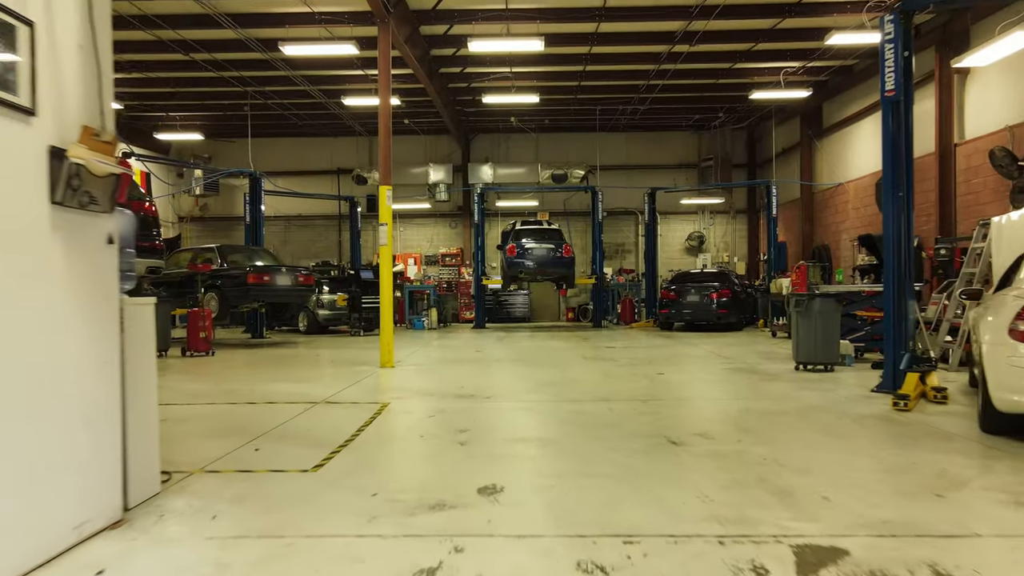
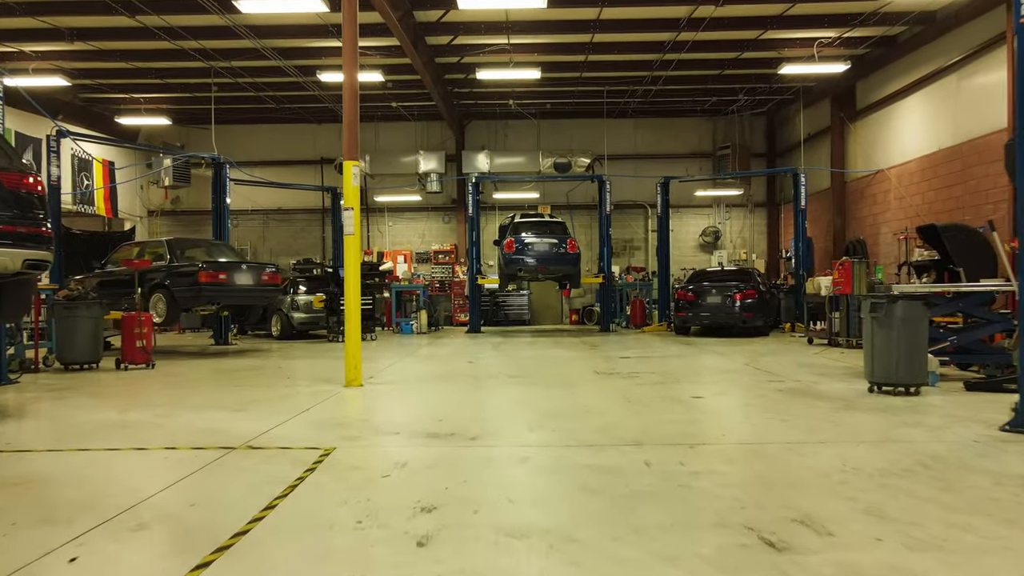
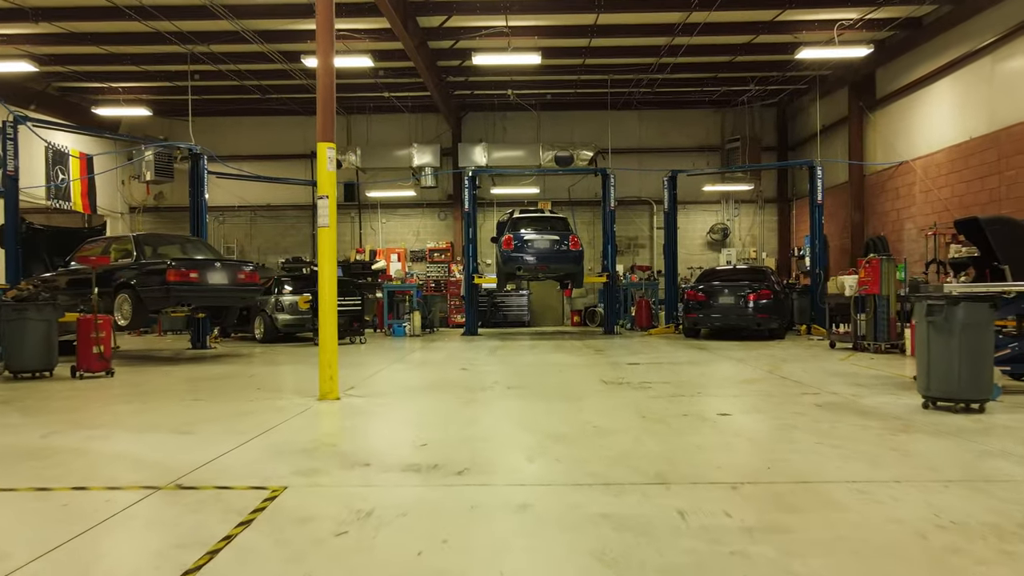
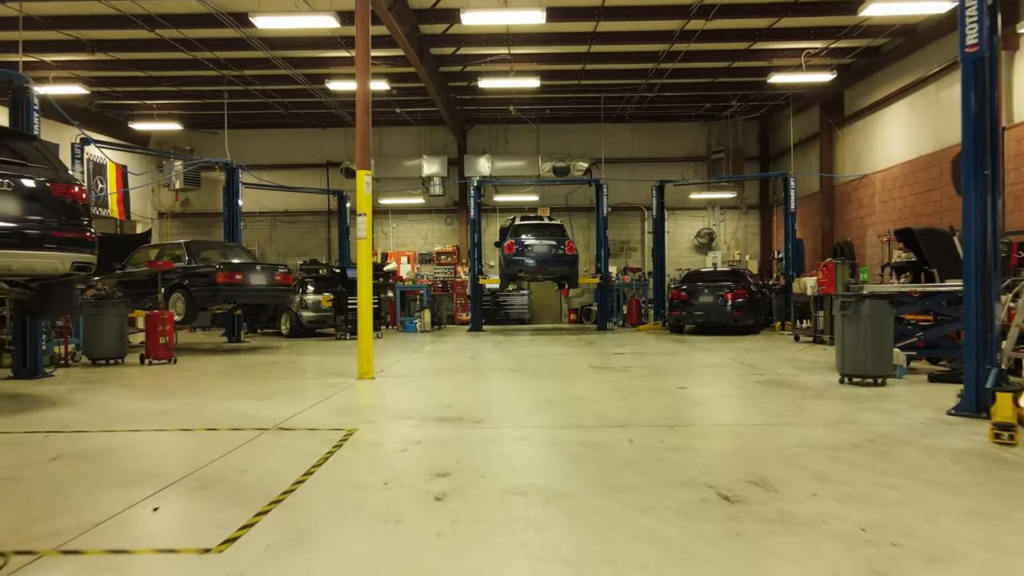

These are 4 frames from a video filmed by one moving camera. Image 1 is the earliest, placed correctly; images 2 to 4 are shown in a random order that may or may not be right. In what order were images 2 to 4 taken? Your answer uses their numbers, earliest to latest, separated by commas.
4, 2, 3
